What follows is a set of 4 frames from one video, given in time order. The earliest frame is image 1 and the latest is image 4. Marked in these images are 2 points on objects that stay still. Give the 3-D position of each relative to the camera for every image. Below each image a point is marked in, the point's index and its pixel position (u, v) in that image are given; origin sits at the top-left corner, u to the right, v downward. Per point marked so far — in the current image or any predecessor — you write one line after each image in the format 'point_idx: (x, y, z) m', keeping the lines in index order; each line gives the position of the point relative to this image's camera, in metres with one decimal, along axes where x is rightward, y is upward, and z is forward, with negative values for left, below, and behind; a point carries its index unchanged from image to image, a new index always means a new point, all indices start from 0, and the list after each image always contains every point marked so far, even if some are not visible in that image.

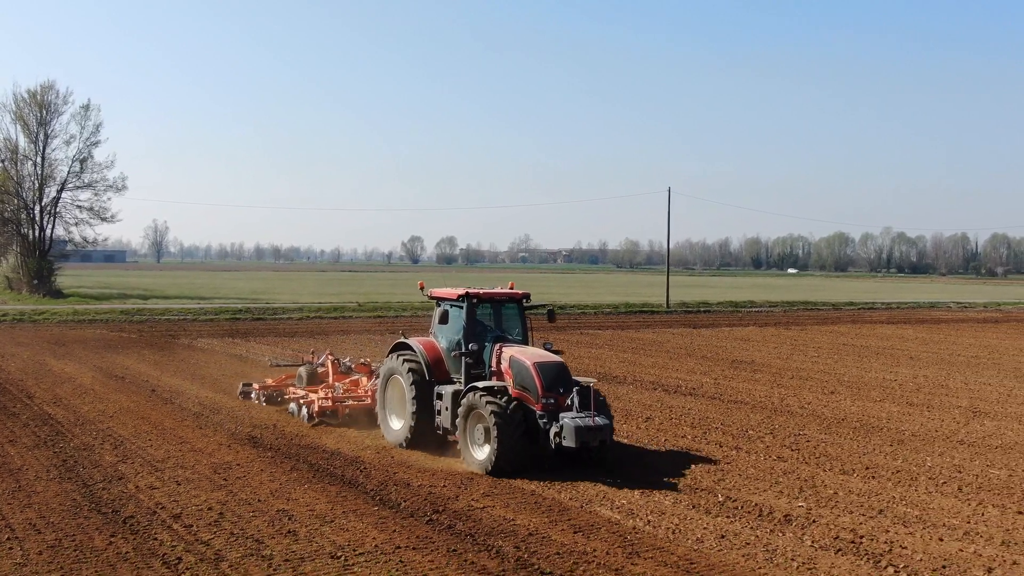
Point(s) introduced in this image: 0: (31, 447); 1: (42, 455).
0: (-7.0, -2.3, +12.0) m
1: (-6.6, -2.3, +11.5) m
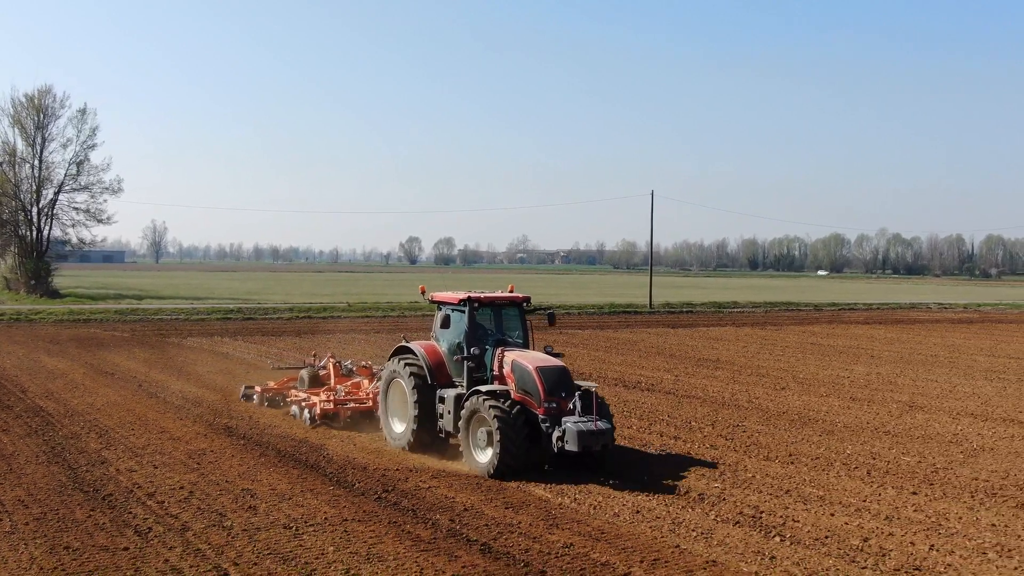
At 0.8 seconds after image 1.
0: (-7.7, -2.3, +13.0) m
1: (-7.4, -2.4, +12.6) m
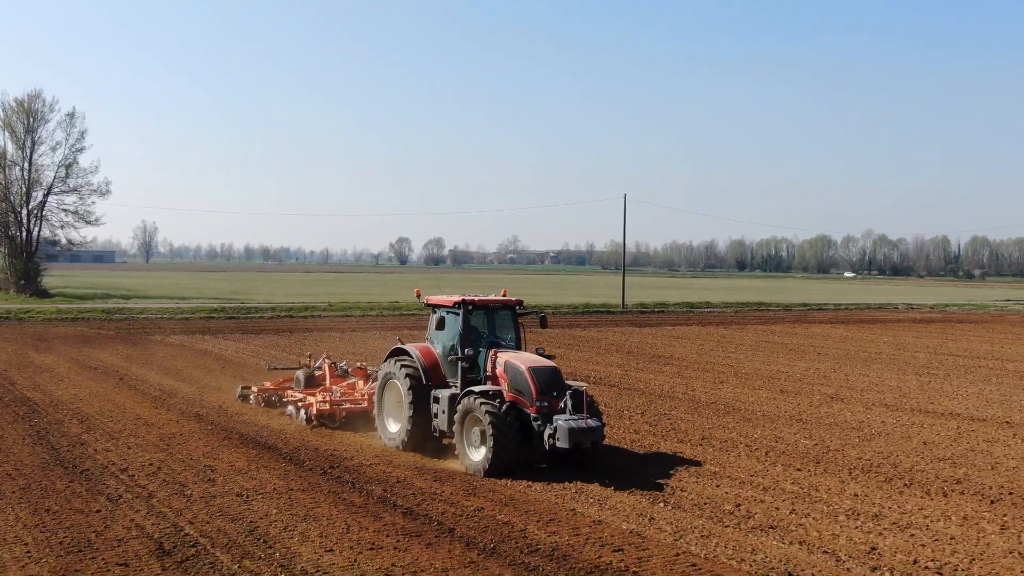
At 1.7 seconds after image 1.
0: (-8.8, -2.3, +14.4) m
1: (-8.4, -2.4, +13.9) m
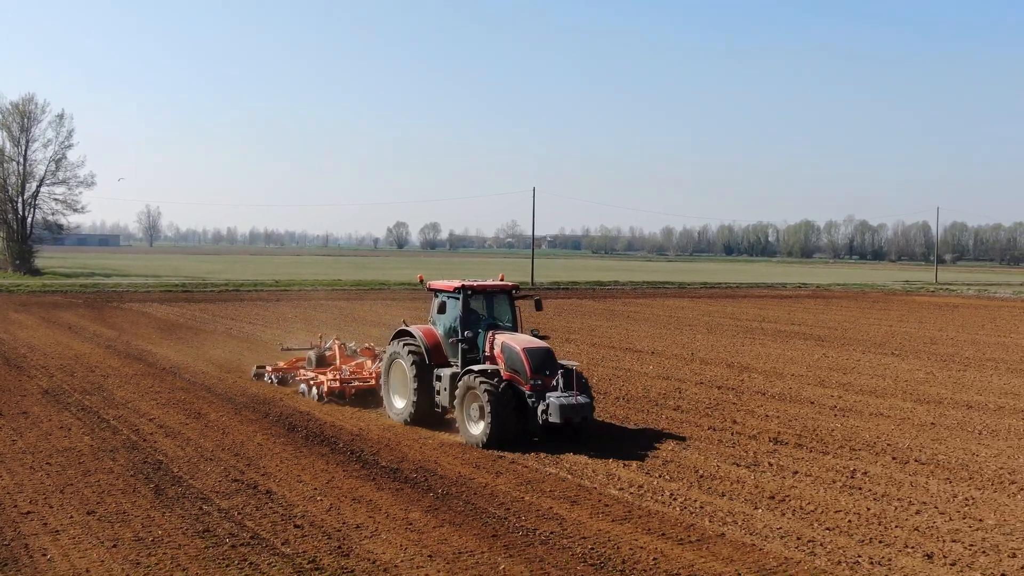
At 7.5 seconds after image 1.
0: (-12.0, -1.8, +20.5) m
1: (-11.6, -1.8, +20.1) m
